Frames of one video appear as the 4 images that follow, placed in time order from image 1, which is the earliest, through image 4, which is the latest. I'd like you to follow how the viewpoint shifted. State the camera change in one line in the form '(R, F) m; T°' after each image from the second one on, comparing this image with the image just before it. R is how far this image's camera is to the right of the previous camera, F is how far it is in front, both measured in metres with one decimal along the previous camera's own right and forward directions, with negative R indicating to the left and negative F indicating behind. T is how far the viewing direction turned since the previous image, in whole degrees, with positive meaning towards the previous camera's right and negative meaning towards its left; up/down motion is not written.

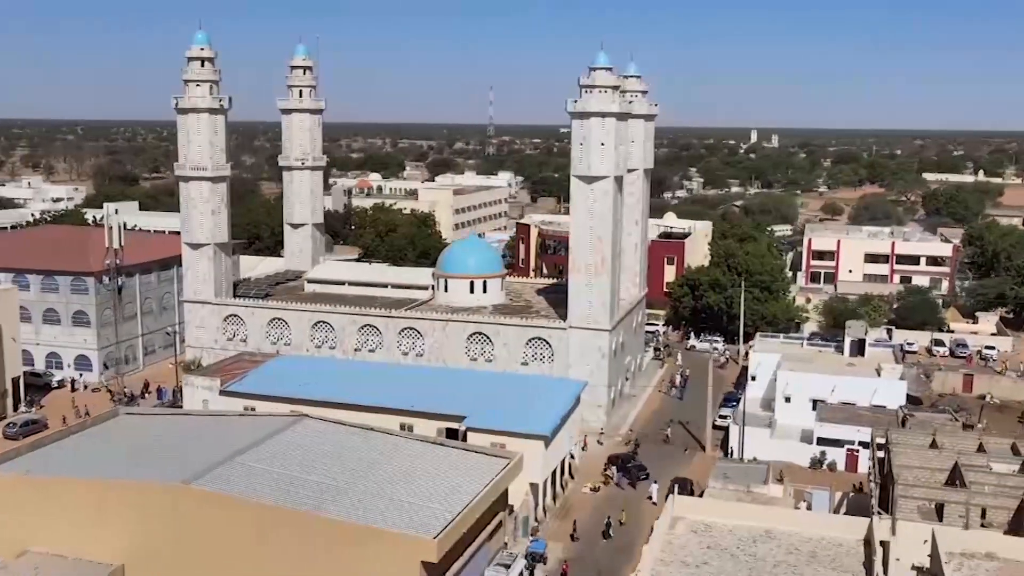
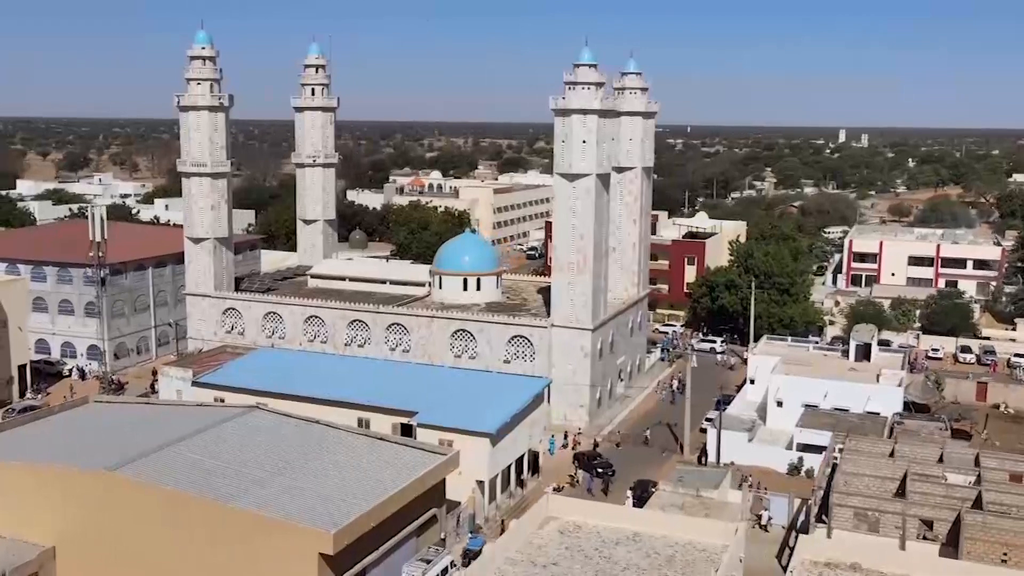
(+3.2, +0.2) m; -5°
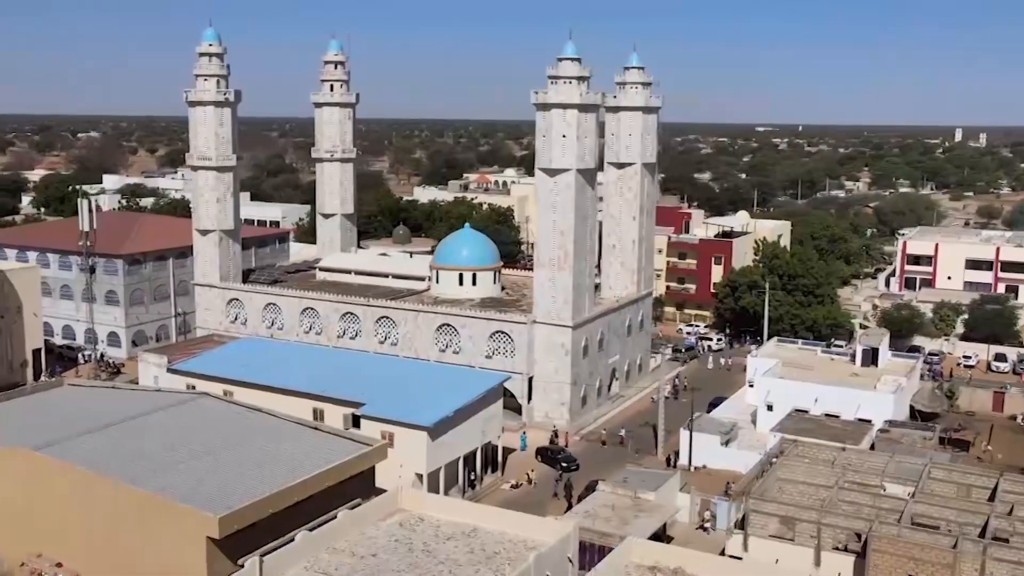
(+3.8, +0.3) m; -6°
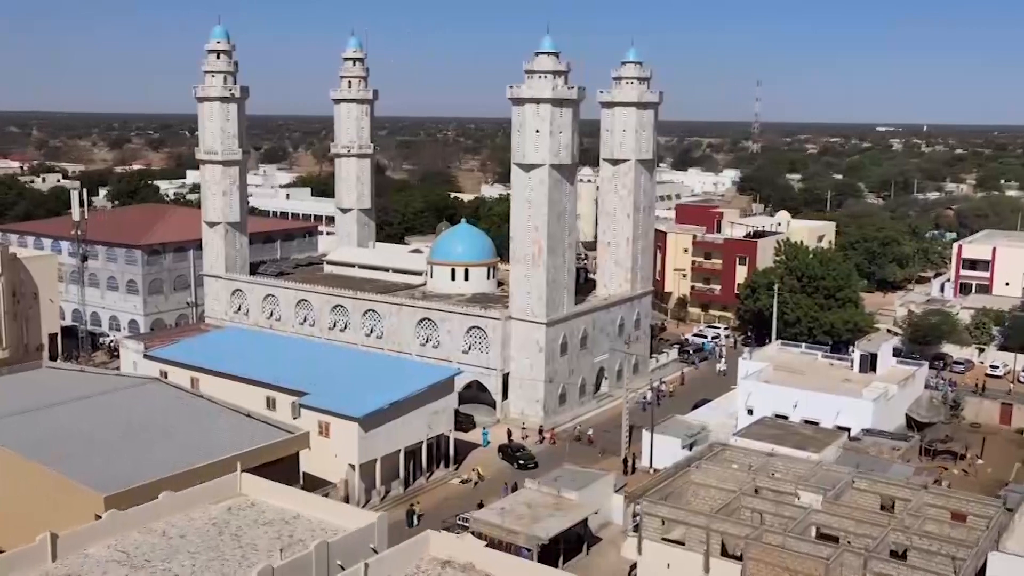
(+4.1, +0.3) m; -6°
